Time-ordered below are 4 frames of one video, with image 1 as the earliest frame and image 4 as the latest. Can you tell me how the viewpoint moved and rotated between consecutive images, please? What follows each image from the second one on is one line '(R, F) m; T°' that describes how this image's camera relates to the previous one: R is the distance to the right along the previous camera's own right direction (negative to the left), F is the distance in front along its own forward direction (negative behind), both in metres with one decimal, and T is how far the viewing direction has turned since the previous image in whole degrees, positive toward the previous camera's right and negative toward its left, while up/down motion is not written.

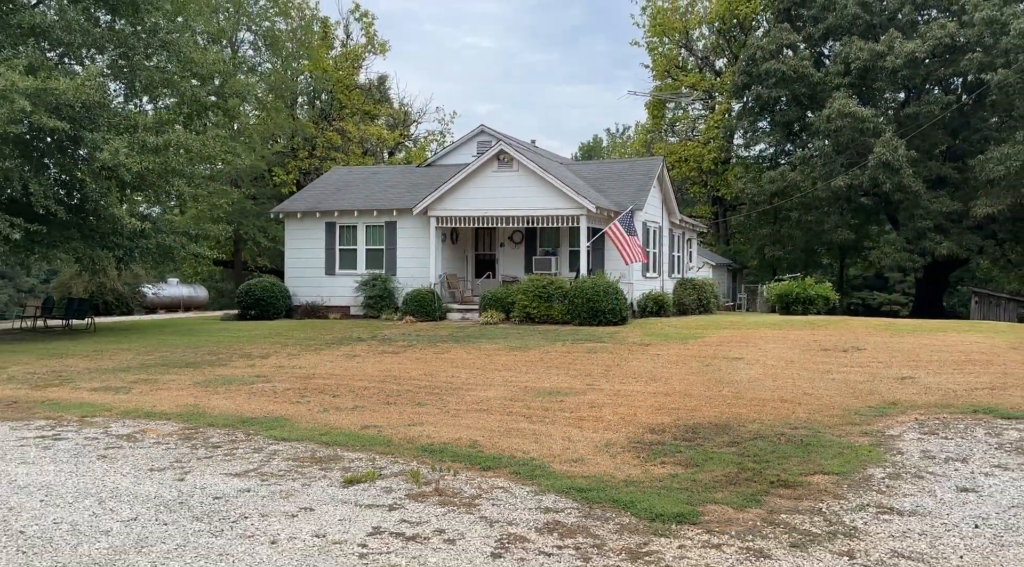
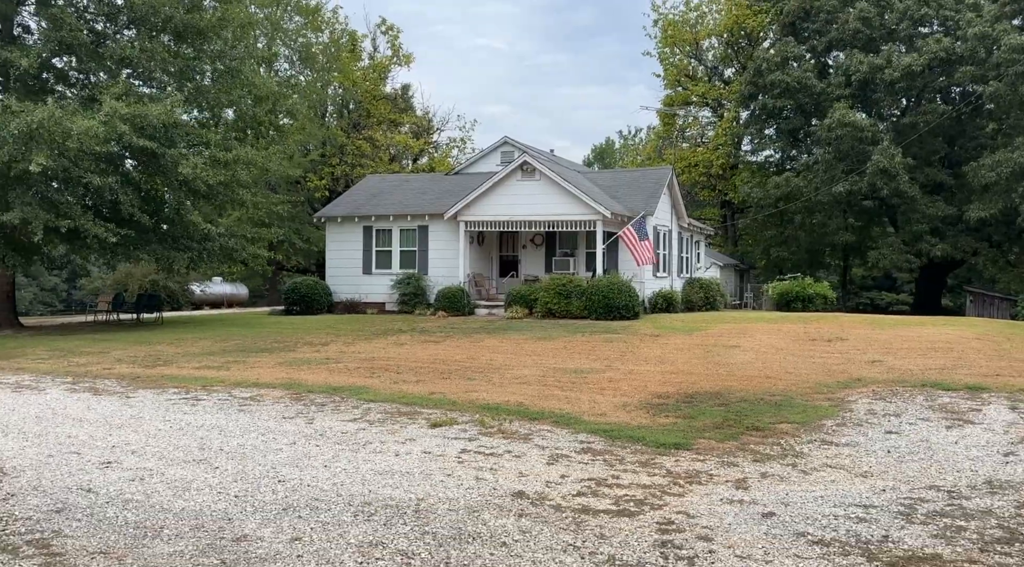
(-0.3, -2.3) m; -1°
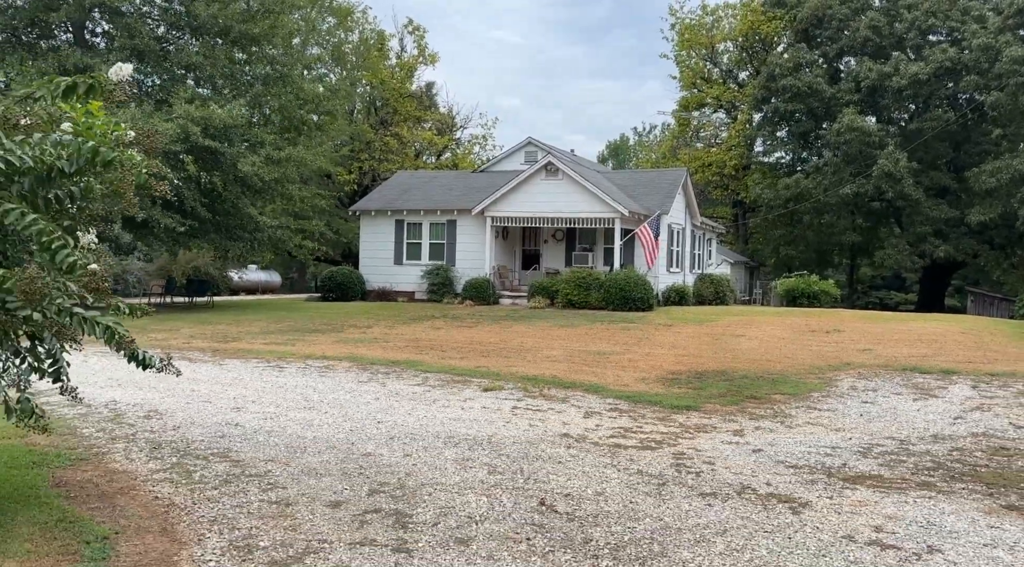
(-0.3, -1.8) m; -1°
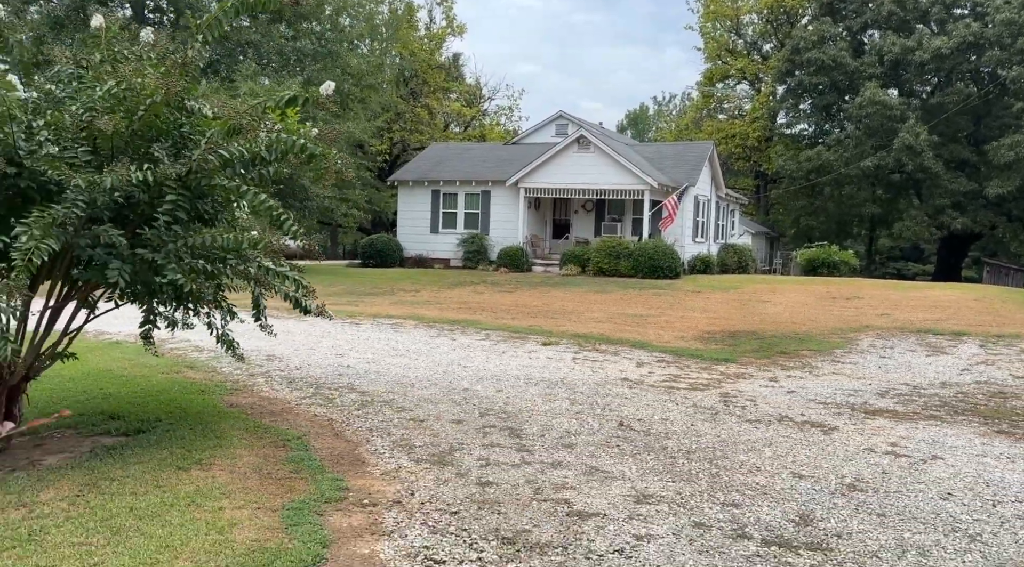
(-0.5, -1.3) m; -1°
